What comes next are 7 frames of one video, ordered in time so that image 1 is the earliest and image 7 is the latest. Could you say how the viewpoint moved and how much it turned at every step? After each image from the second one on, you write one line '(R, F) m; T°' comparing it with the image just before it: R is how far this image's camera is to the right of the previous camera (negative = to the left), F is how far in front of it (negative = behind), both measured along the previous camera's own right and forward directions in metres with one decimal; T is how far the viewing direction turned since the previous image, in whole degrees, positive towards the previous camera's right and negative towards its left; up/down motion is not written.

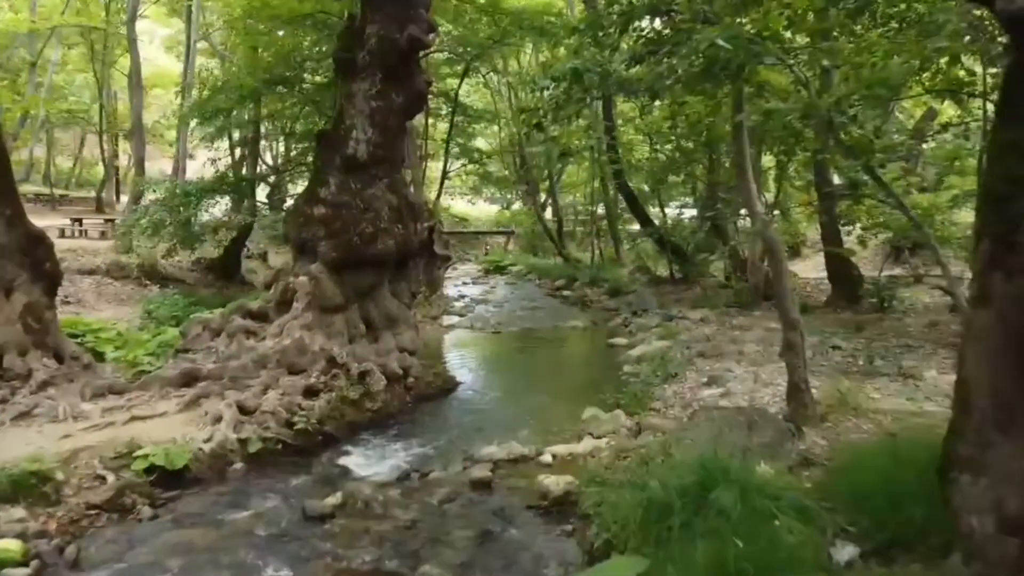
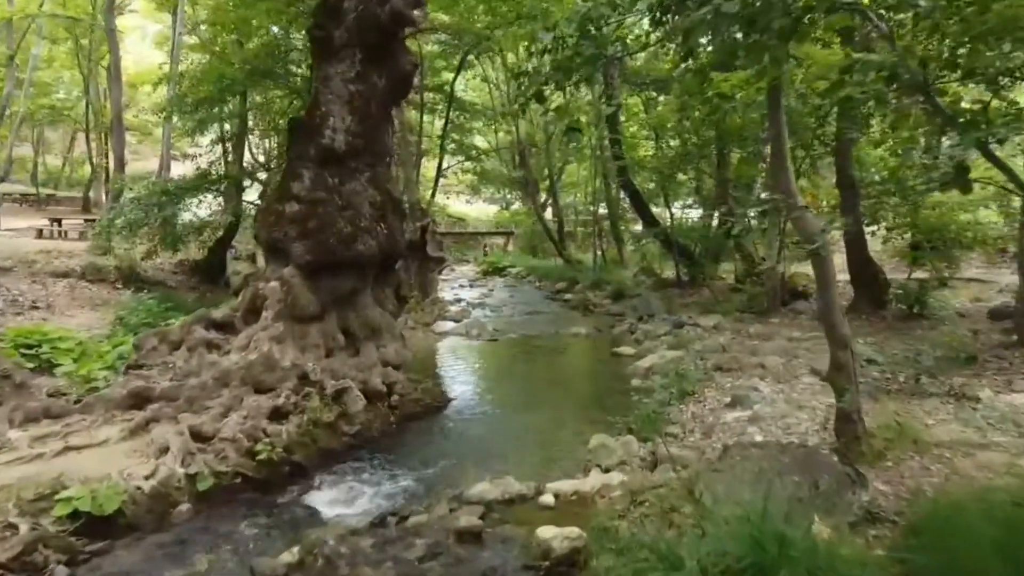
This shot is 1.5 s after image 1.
(0.0, +0.9) m; 0°
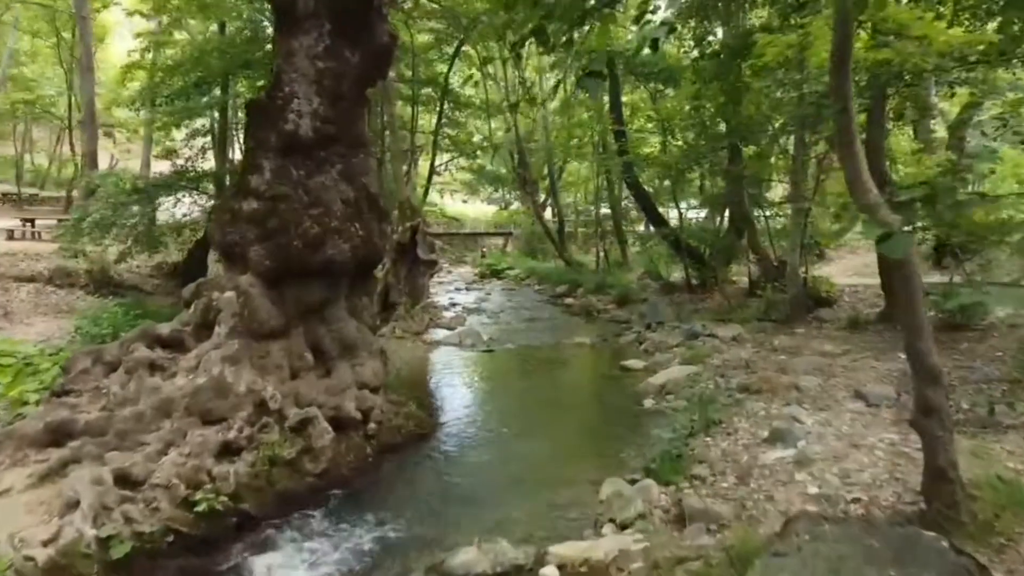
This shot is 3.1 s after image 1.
(0.0, +1.1) m; 0°
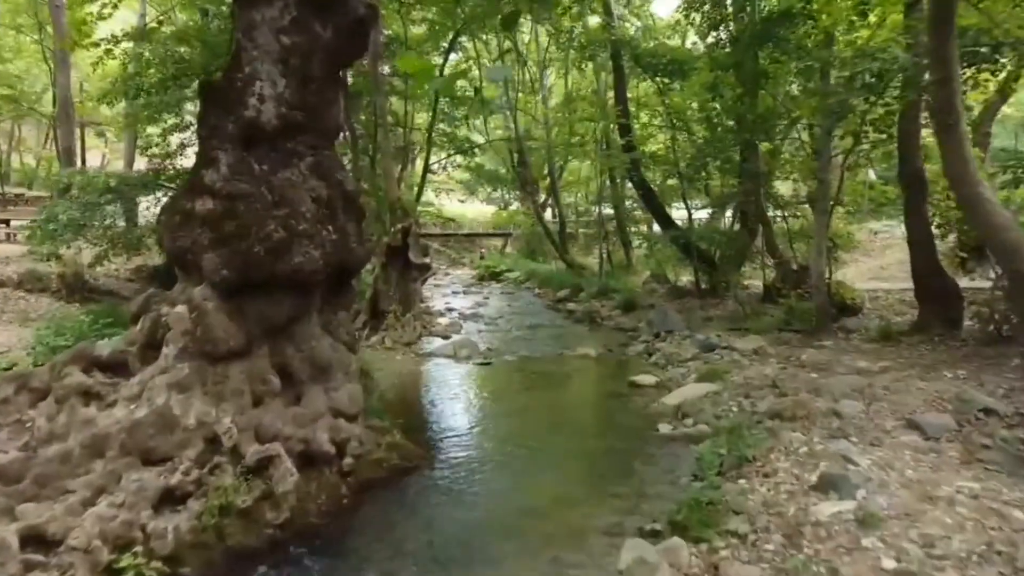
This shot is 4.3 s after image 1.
(0.0, +0.9) m; 0°
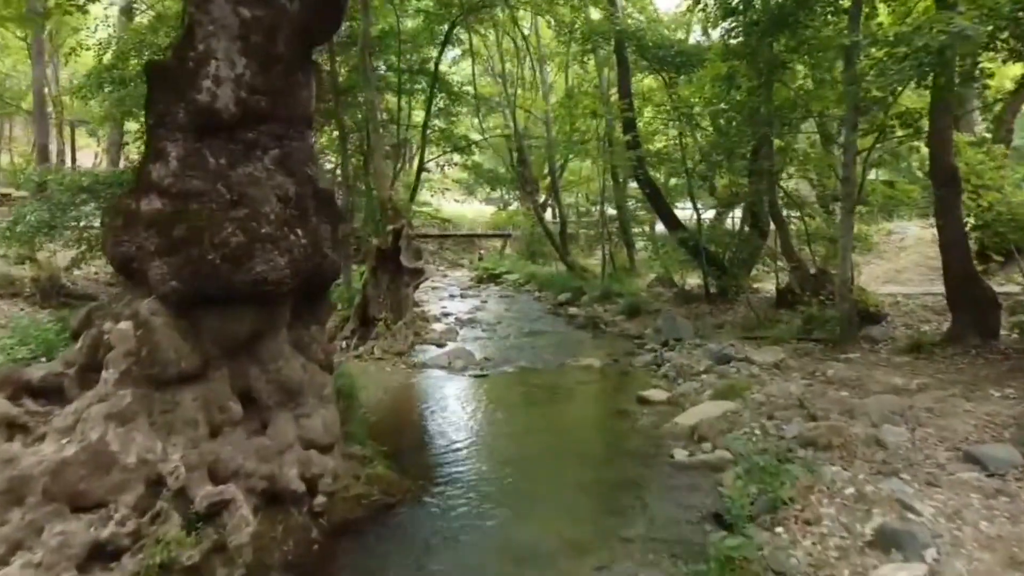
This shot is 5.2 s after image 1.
(0.0, +0.8) m; 0°
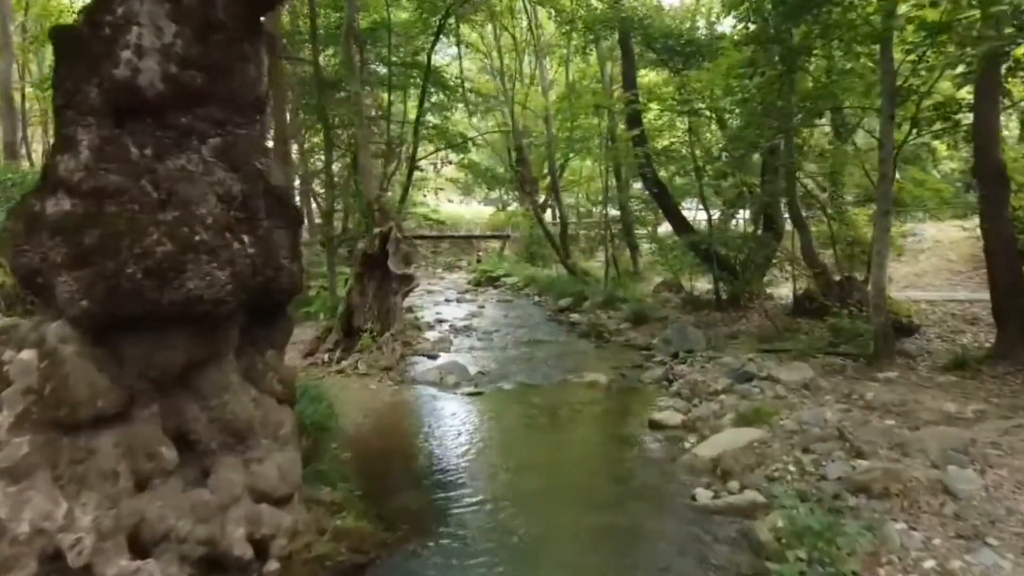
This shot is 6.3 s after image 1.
(0.0, +0.9) m; 0°
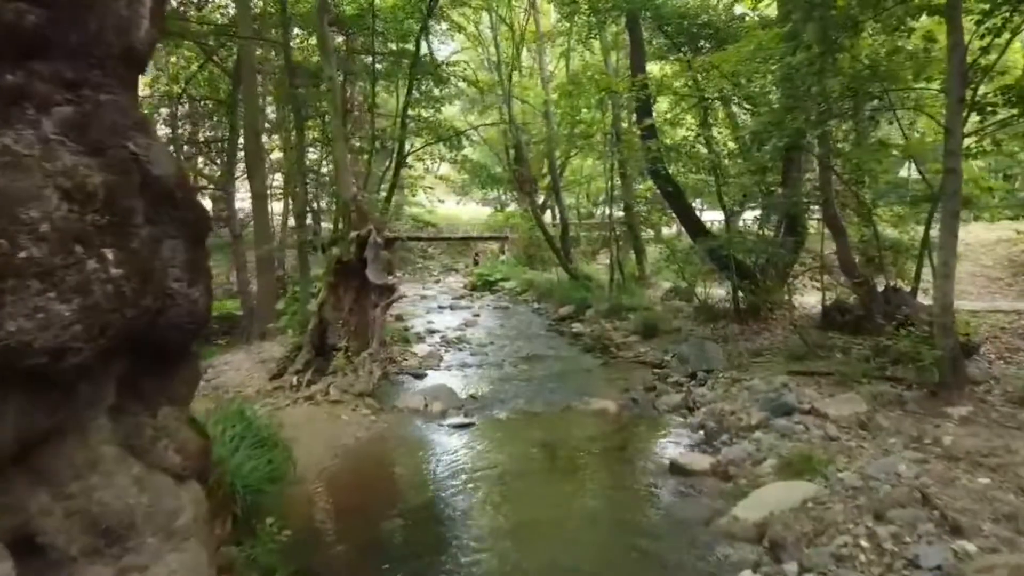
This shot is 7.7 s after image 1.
(0.0, +1.3) m; 0°
